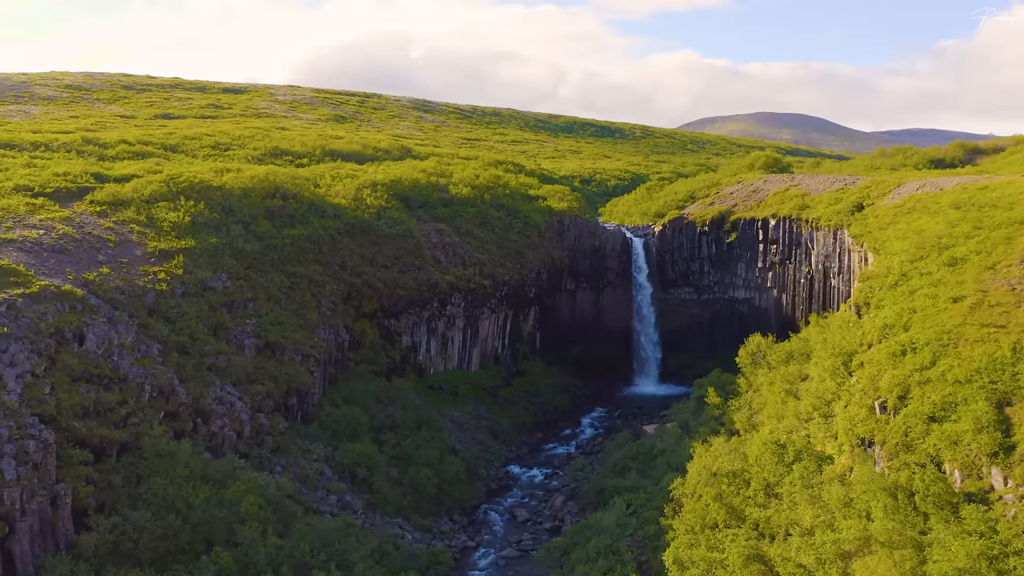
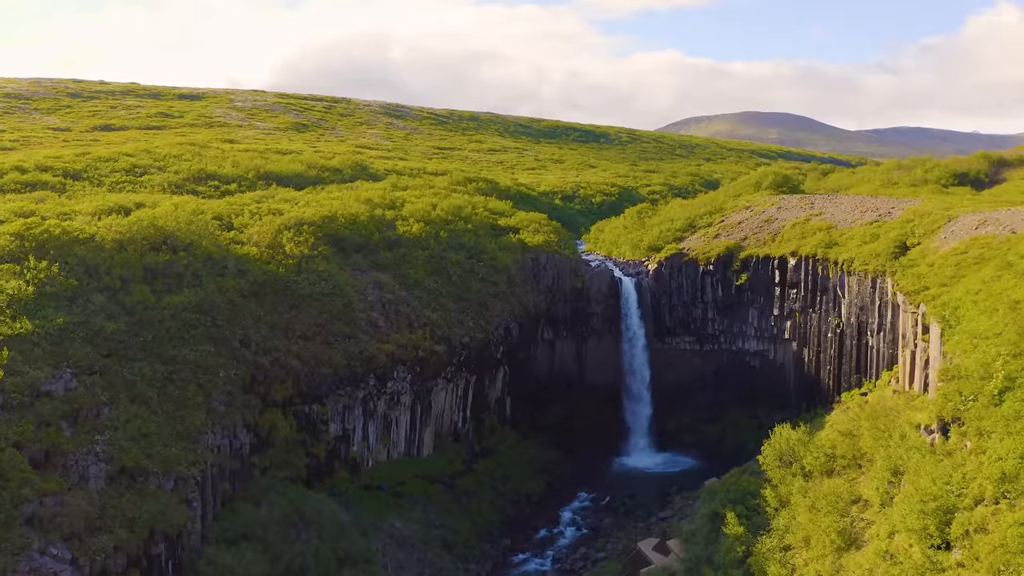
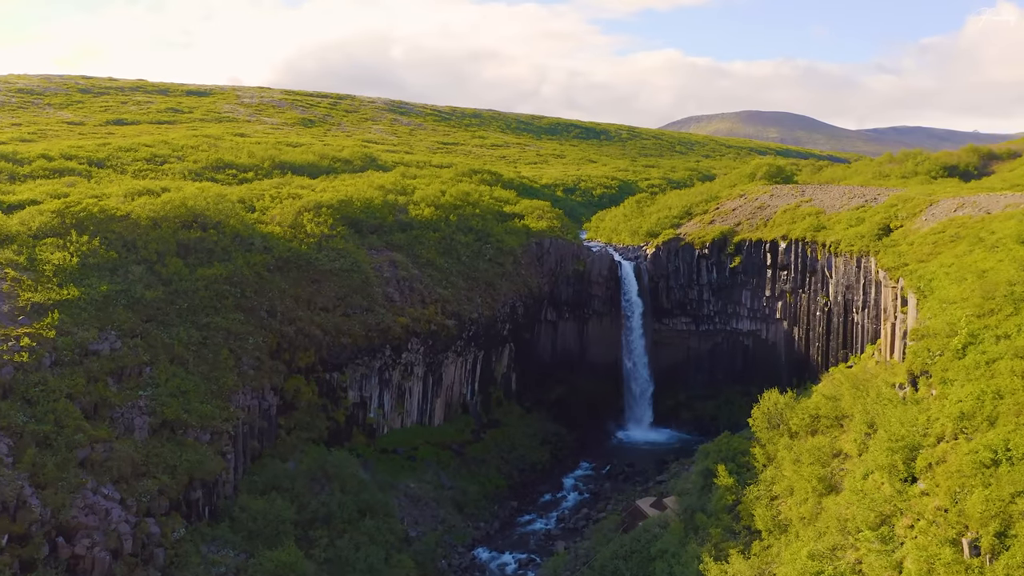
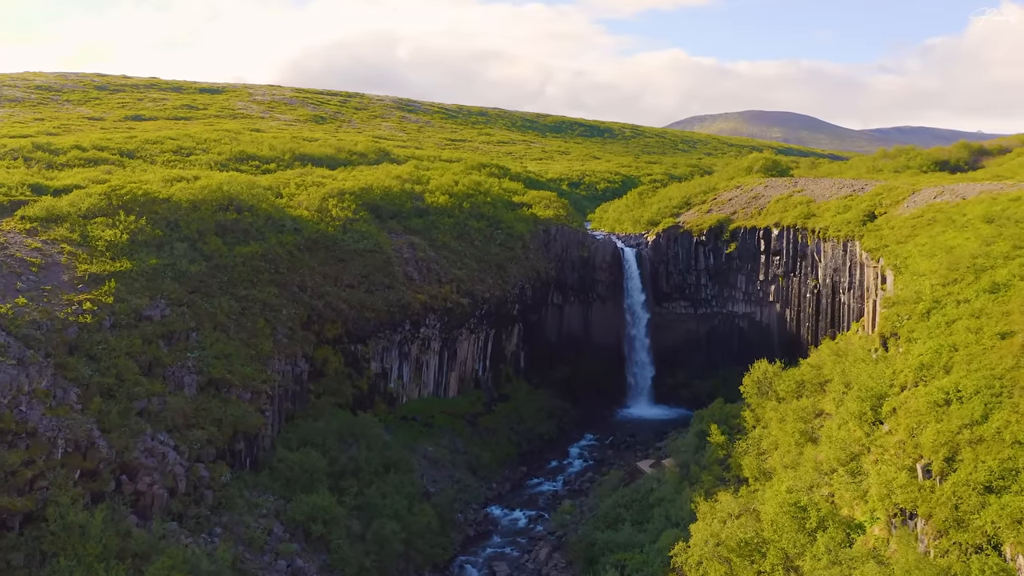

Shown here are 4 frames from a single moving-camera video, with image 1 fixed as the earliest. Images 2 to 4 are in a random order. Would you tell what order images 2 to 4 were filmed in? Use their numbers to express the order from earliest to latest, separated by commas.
4, 3, 2
